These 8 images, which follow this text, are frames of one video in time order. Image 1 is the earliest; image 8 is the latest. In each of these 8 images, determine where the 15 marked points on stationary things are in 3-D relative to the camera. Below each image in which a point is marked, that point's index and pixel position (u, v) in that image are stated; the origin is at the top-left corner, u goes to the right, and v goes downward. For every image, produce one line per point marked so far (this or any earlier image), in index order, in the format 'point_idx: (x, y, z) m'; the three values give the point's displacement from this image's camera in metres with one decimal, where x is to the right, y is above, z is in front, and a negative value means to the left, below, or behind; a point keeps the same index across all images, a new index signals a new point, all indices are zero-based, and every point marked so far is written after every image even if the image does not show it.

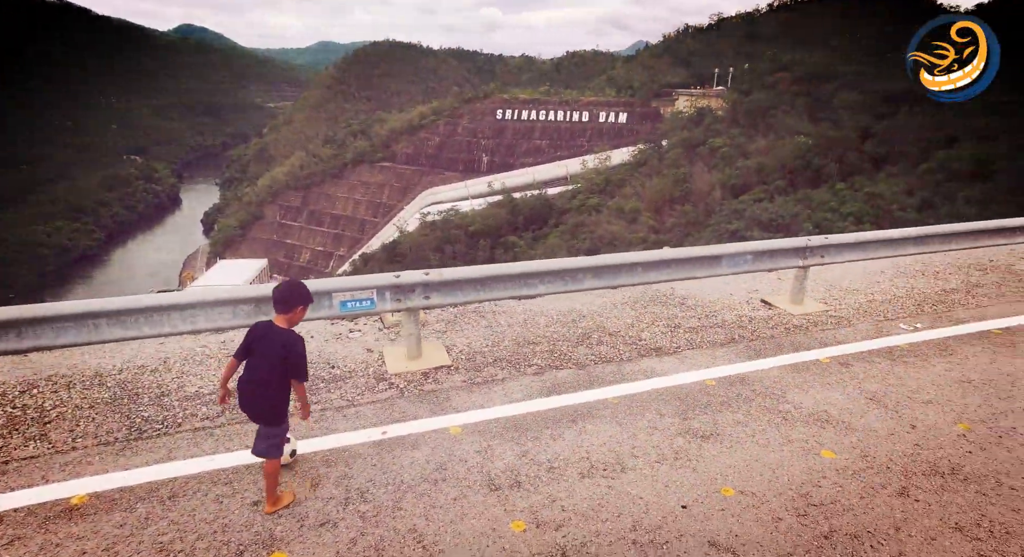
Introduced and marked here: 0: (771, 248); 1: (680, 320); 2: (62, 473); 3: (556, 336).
0: (+2.4, +0.3, +5.0) m
1: (+1.5, -0.4, +5.1) m
2: (-2.1, -0.9, +2.7) m
3: (+0.4, -0.5, +4.6) m
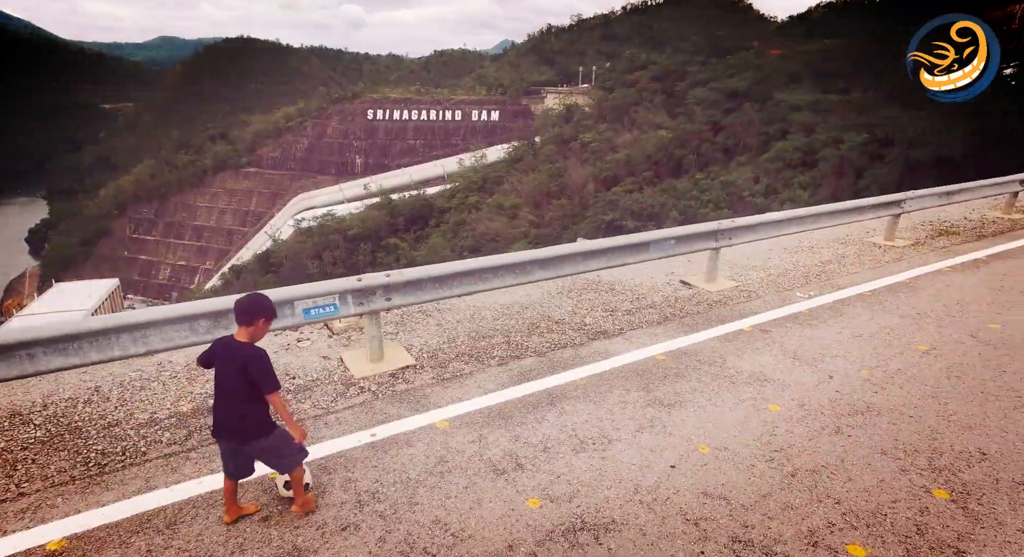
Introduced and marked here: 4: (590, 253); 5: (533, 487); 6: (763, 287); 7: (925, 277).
0: (+1.8, +0.4, +5.6) m
1: (+1.0, -0.2, +5.5) m
2: (-2.1, -1.0, +2.5) m
3: (0.0, -0.4, +4.8) m
4: (+0.7, +0.2, +4.9) m
5: (+0.1, -1.0, +2.7) m
6: (+2.6, -0.1, +5.9) m
7: (+4.7, 0.0, +6.4) m
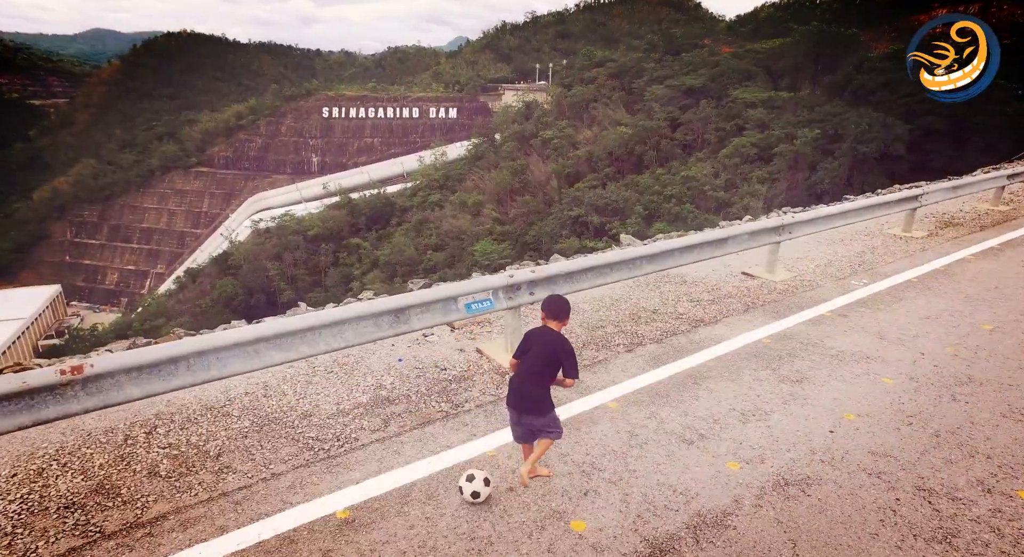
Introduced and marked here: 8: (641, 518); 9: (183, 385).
0: (+2.6, +0.5, +6.0) m
1: (+1.9, -0.2, +5.9) m
2: (-1.0, -1.0, +2.7) m
3: (+0.9, -0.4, +5.2) m
4: (+1.6, +0.3, +5.3) m
5: (+1.2, -0.9, +3.1) m
6: (+3.4, 0.0, +6.4) m
7: (+5.5, +0.2, +7.0) m
8: (+0.6, -1.1, +2.7) m
9: (-1.7, -0.5, +2.8) m
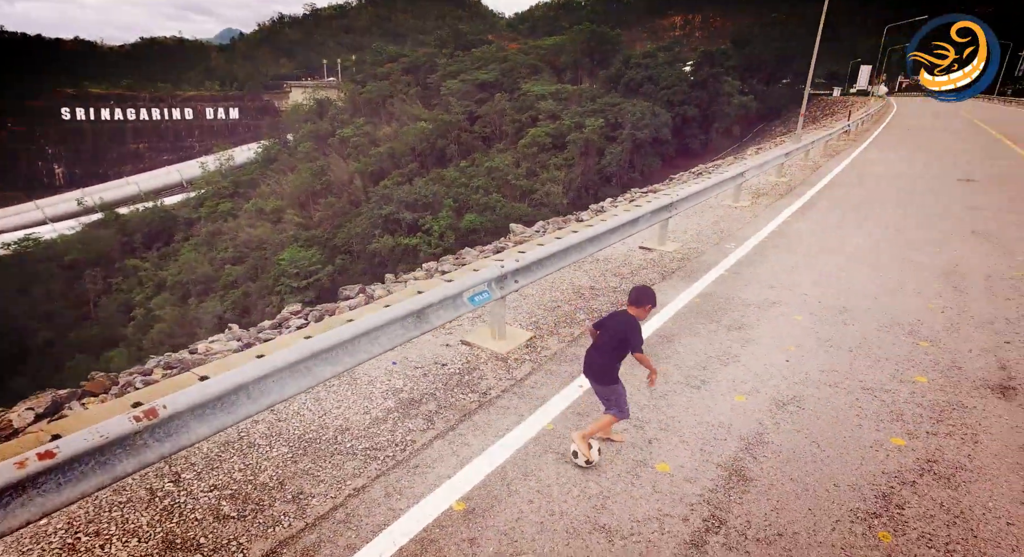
0: (+1.7, +0.9, +7.0) m
1: (+1.1, +0.1, +6.6) m
2: (-0.5, -1.1, +2.7) m
3: (+0.5, -0.2, +5.6) m
4: (+1.0, +0.5, +5.9) m
5: (+1.4, -0.7, +3.7) m
6: (+2.4, +0.4, +7.5) m
7: (+4.1, +0.8, +8.8) m
8: (+1.1, -0.9, +3.2) m
9: (-1.2, -0.6, +2.6) m
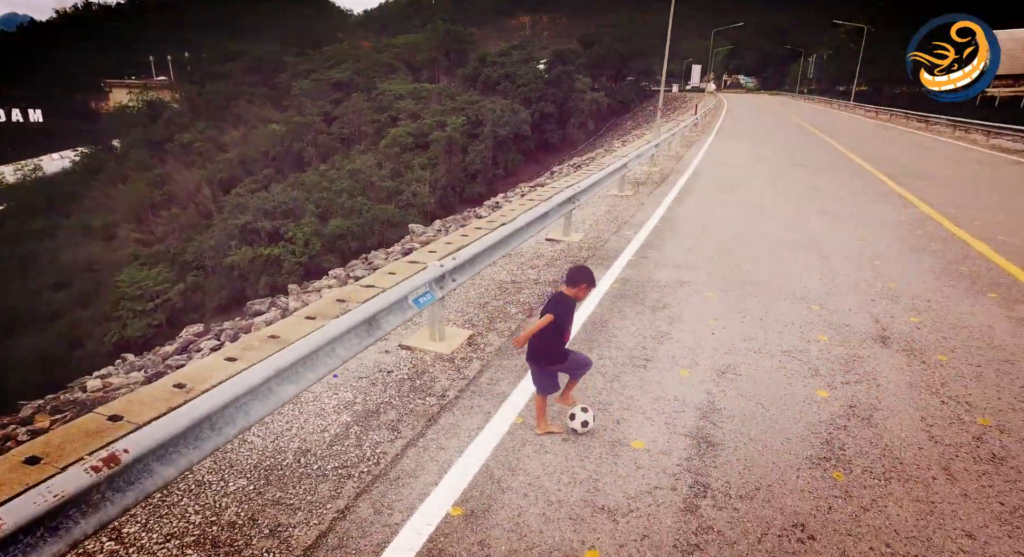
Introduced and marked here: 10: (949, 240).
0: (+0.6, +1.0, +7.2) m
1: (+0.2, +0.2, +6.7) m
2: (-0.5, -1.1, +2.6) m
3: (-0.3, -0.2, +5.6) m
4: (+0.1, +0.6, +6.0) m
5: (+1.1, -0.6, +4.0) m
6: (+1.2, +0.6, +7.9) m
7: (+2.6, +1.1, +9.5) m
8: (+0.9, -0.8, +3.4) m
9: (-1.2, -0.7, +2.3) m
10: (+6.0, +0.5, +7.9) m
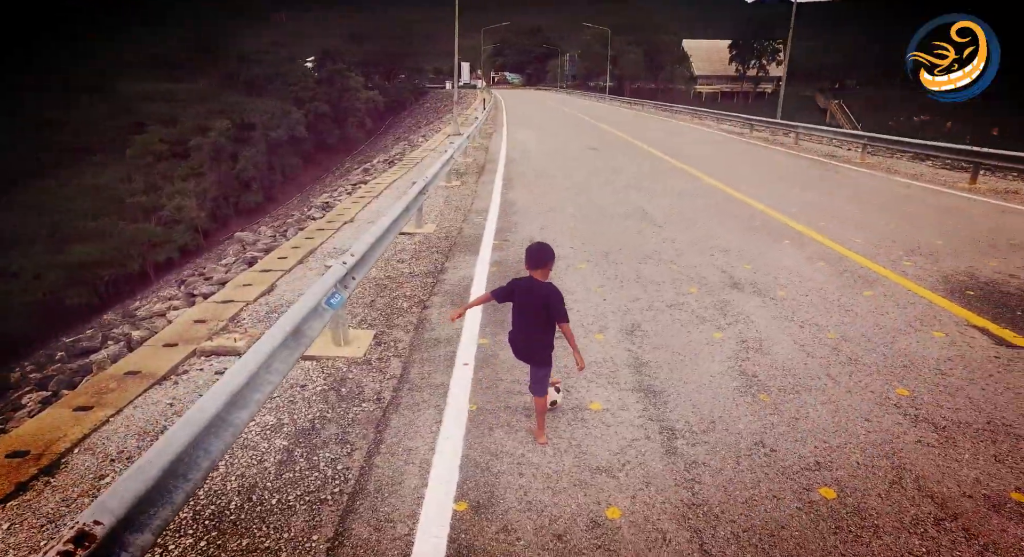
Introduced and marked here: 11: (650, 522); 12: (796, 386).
0: (-1.2, +1.1, +7.0) m
1: (-1.3, +0.2, +6.5) m
2: (-0.5, -1.0, +2.3) m
3: (-1.3, -0.1, +5.3) m
4: (-1.2, +0.6, +5.8) m
5: (+0.5, -0.4, +4.2) m
6: (-0.8, +0.7, +7.9) m
7: (-0.1, +1.4, +9.8) m
8: (+0.6, -0.6, +3.6) m
9: (-1.1, -0.7, +1.9) m
10: (+3.7, +1.2, +9.5) m
11: (+0.6, -1.0, +2.3) m
12: (+1.7, -0.6, +3.4) m
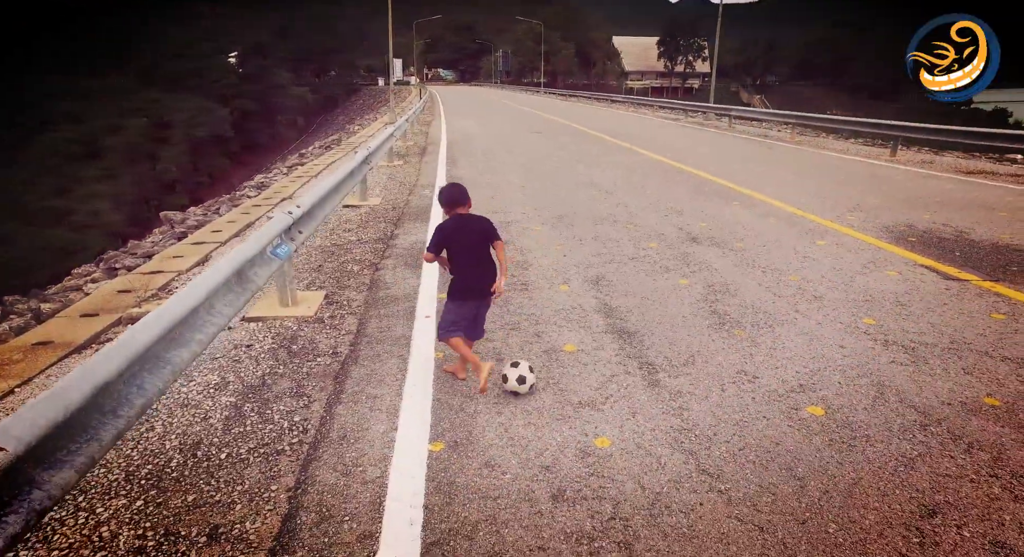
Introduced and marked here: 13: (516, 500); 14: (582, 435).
0: (-1.8, +1.4, +6.7) m
1: (-1.8, +0.6, +6.1) m
2: (-0.5, -0.7, +2.1) m
3: (-1.7, +0.2, +4.9) m
4: (-1.6, +0.9, +5.4) m
5: (+0.3, 0.0, +4.1) m
6: (-1.5, +1.1, +7.6) m
7: (-1.0, +1.8, +9.6) m
8: (+0.4, -0.3, +3.4) m
9: (-1.1, -0.5, +1.6) m
10: (+2.9, +1.8, +9.6) m
11: (+0.5, -0.7, +2.2) m
12: (+1.5, -0.3, +3.4) m
13: (0.0, -0.8, +1.9) m
14: (+0.3, -0.6, +2.3) m
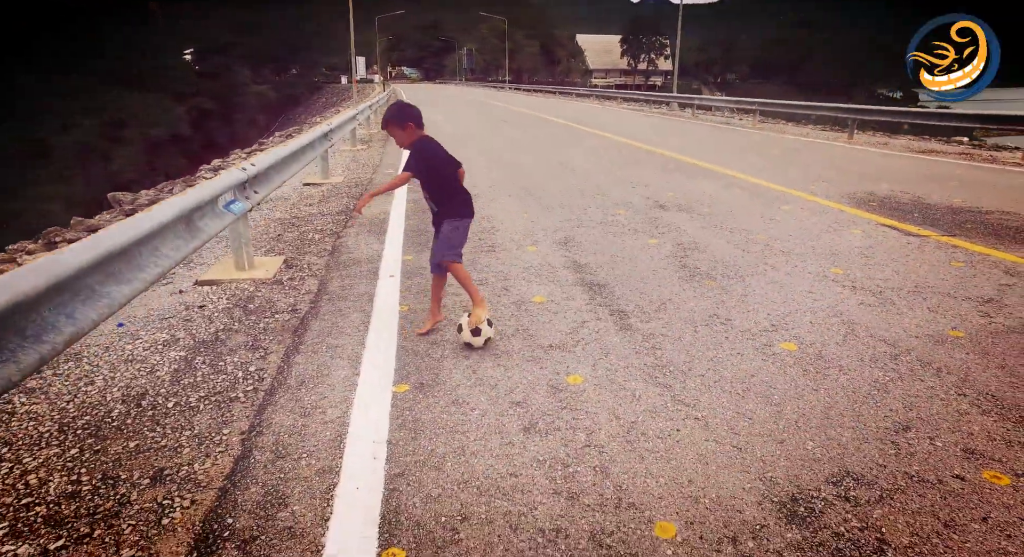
0: (-2.2, +1.6, +6.5) m
1: (-2.2, +0.8, +5.9) m
2: (-0.6, -0.5, +2.0) m
3: (-2.0, +0.4, +4.7) m
4: (-1.9, +1.2, +5.2) m
5: (0.0, +0.2, +4.0) m
6: (-1.9, +1.3, +7.4) m
7: (-1.6, +2.1, +9.4) m
8: (+0.2, 0.0, +3.3) m
9: (-1.2, -0.2, +1.4) m
10: (+2.3, +2.1, +9.6) m
11: (+0.4, -0.4, +2.1) m
12: (+1.3, 0.0, +3.4) m
13: (-0.1, -0.5, +1.8) m
14: (+0.2, -0.4, +2.2) m
